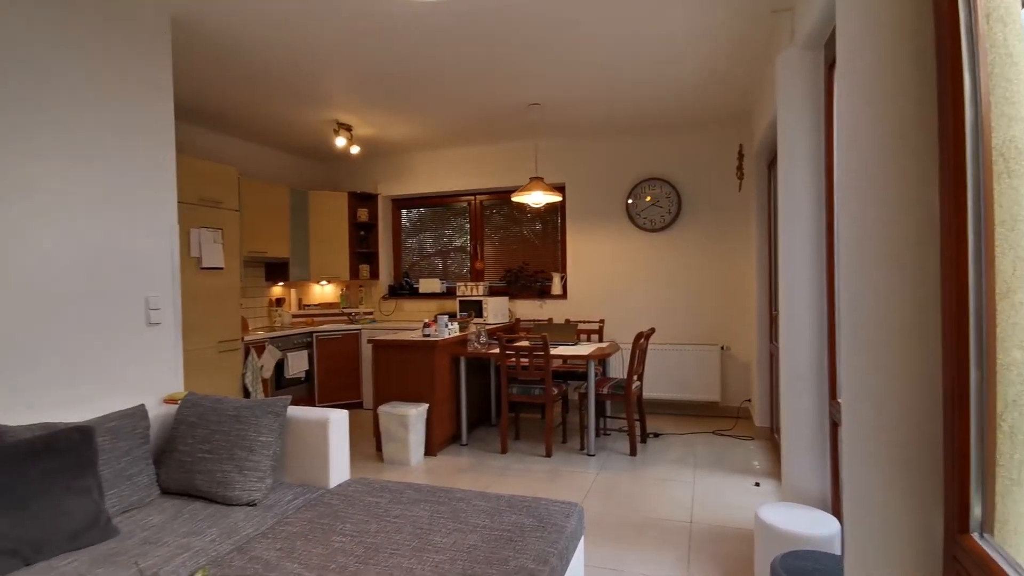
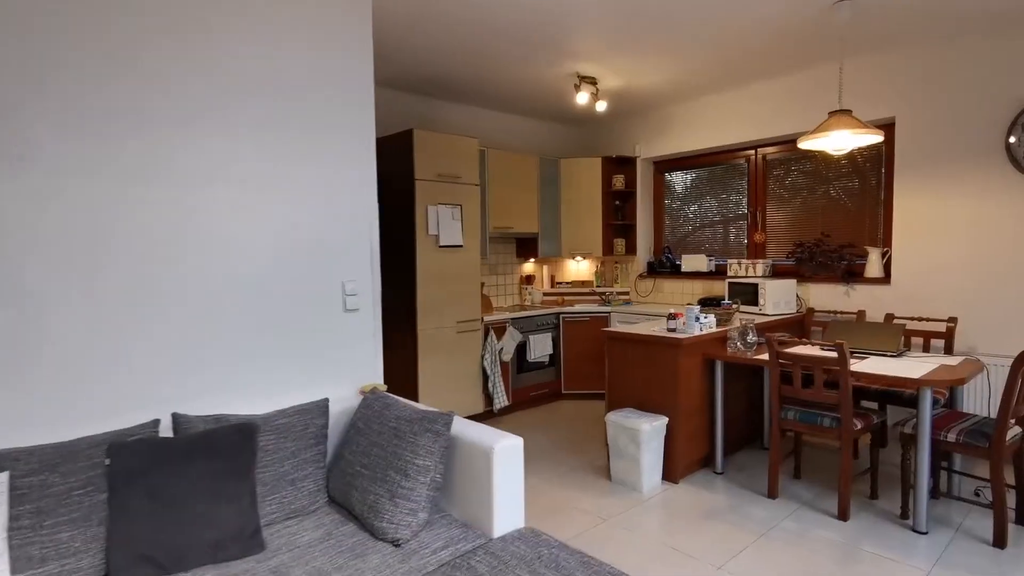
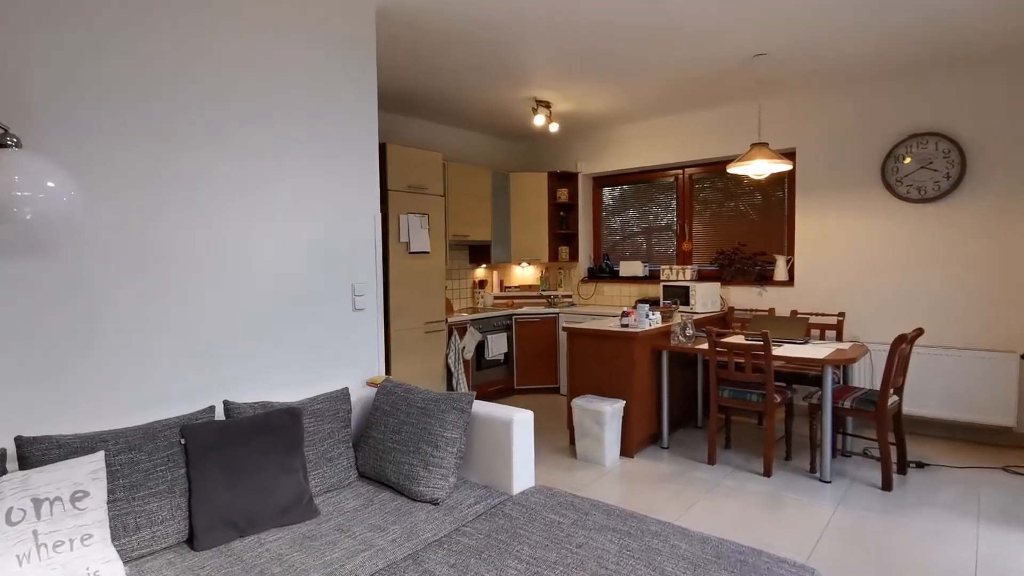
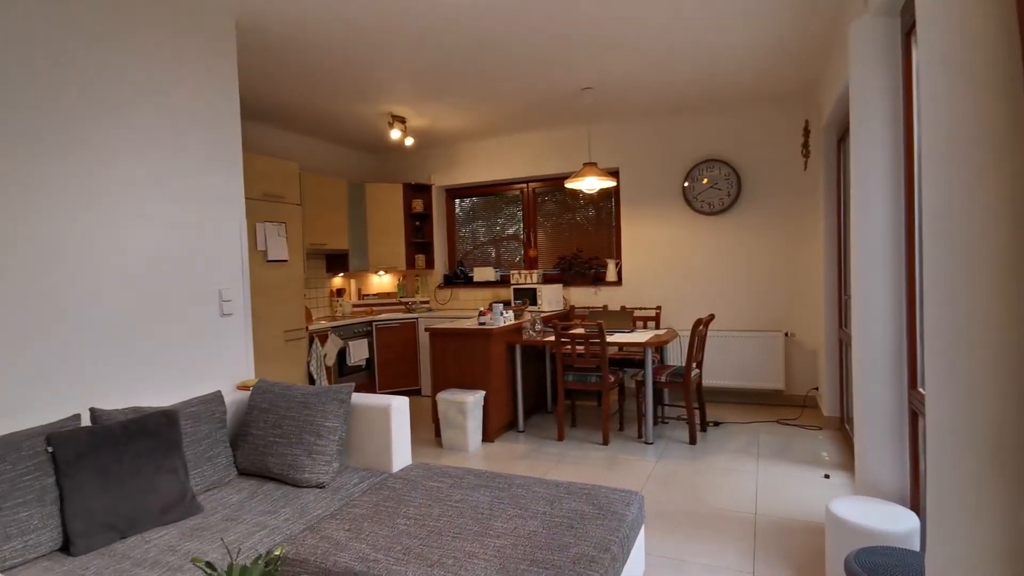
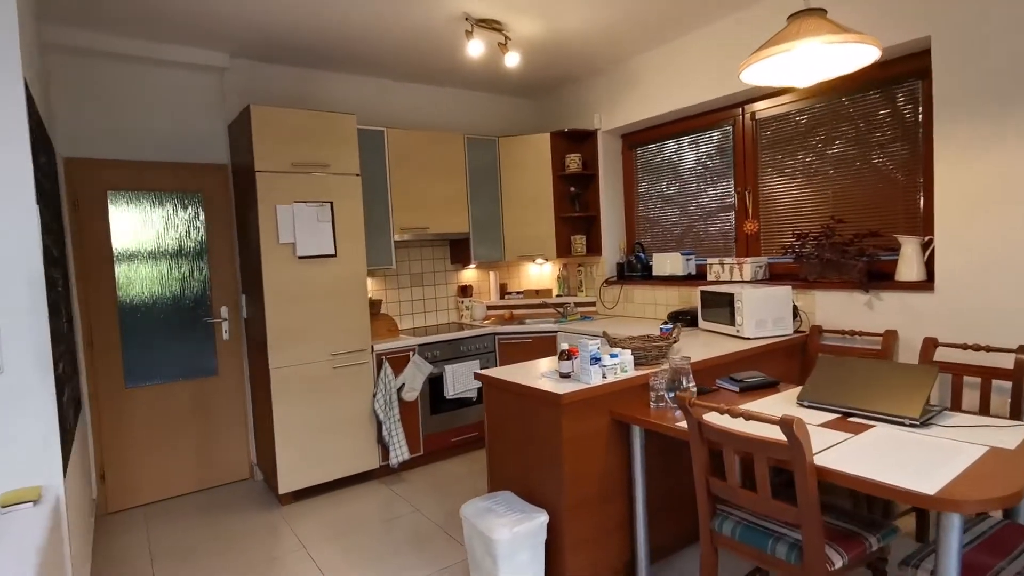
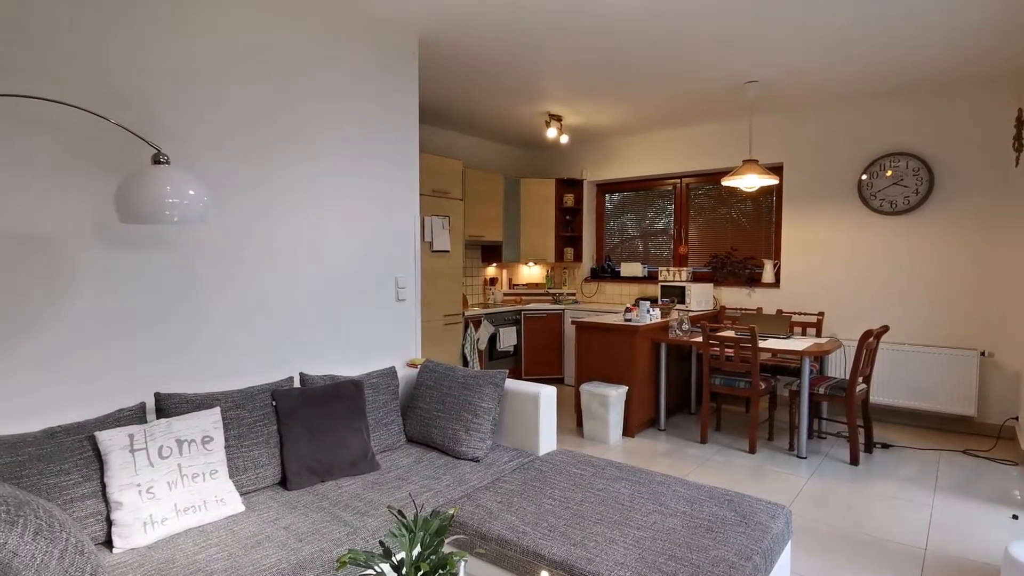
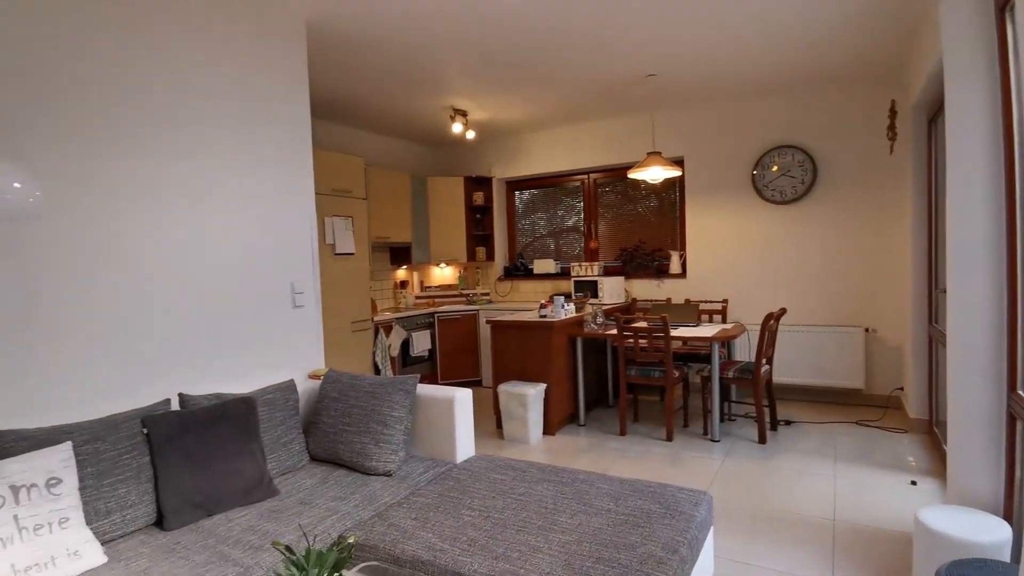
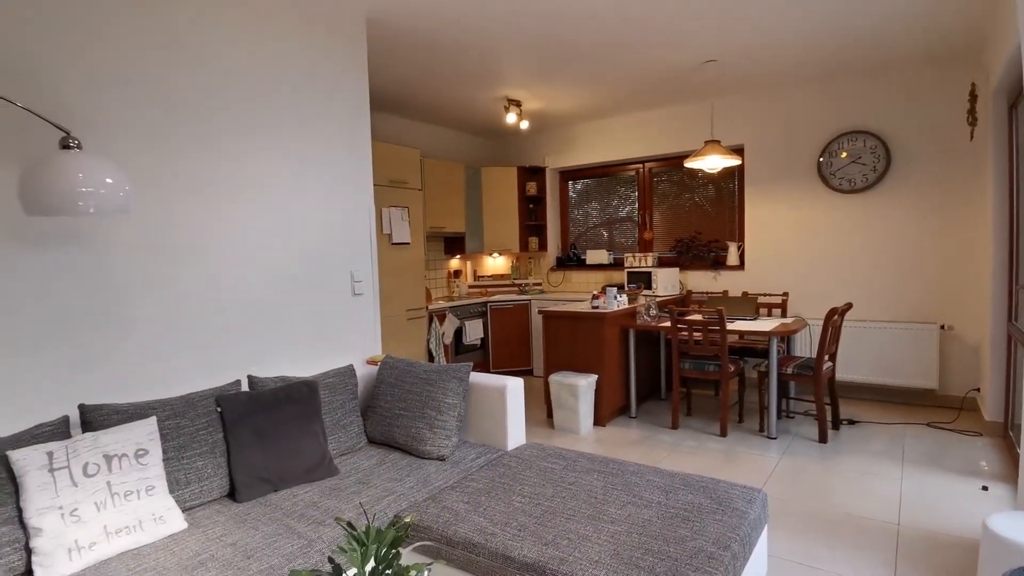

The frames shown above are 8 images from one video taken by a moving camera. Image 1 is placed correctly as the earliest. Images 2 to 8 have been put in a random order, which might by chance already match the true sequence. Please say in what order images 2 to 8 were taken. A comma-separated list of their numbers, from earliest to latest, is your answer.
4, 7, 8, 6, 3, 2, 5
